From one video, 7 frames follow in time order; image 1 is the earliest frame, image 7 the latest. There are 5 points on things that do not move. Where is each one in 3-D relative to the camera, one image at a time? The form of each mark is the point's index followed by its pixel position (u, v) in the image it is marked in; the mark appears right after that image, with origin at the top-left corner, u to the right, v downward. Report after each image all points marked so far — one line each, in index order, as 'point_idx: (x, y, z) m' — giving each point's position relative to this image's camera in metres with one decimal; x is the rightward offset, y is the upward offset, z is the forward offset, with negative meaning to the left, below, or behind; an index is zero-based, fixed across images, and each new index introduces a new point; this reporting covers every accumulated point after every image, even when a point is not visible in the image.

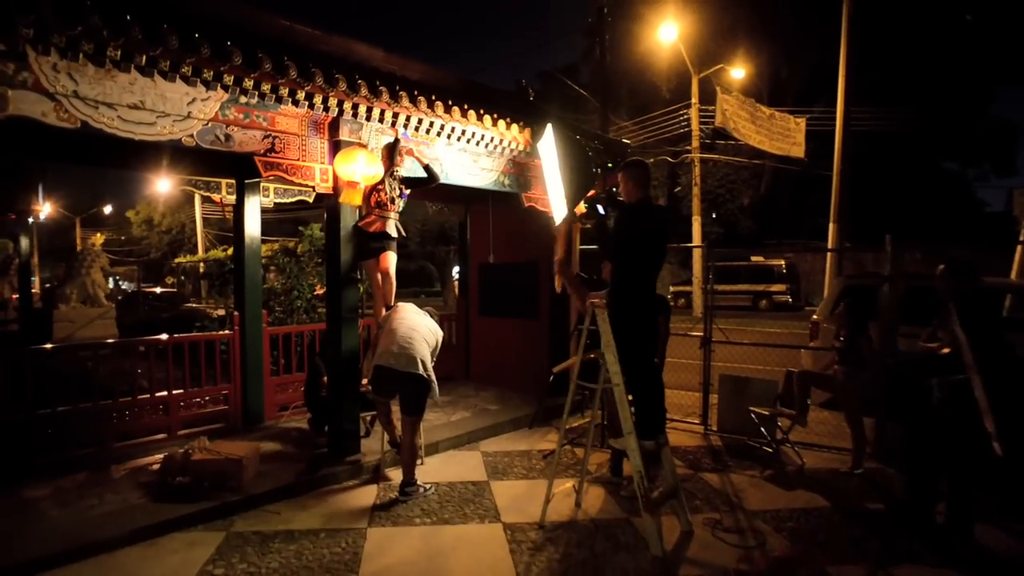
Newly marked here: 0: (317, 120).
0: (-1.5, +1.3, +5.3) m
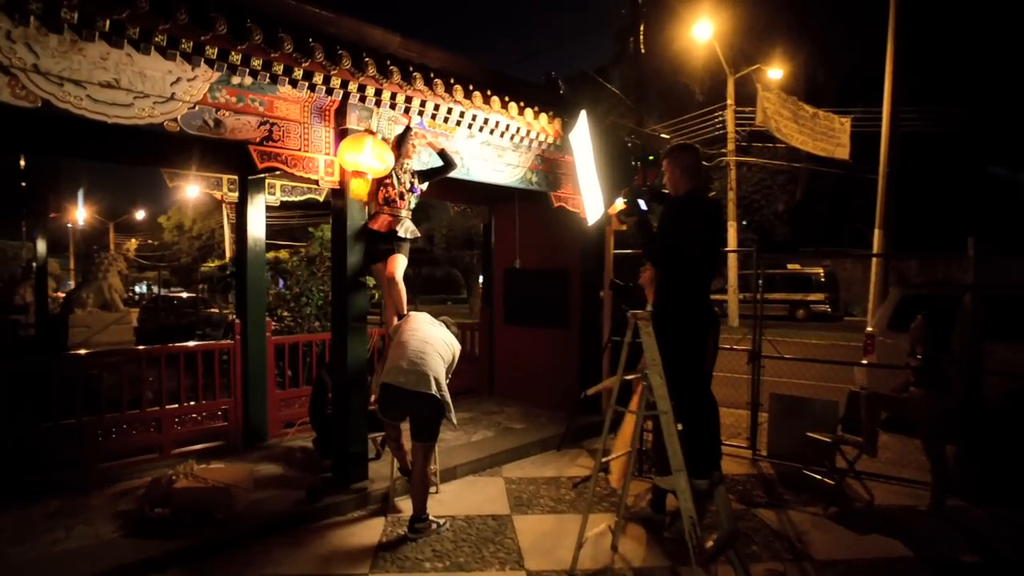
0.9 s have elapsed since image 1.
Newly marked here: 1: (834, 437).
0: (-1.3, +1.3, +4.8) m
1: (+2.6, -1.2, +5.4) m
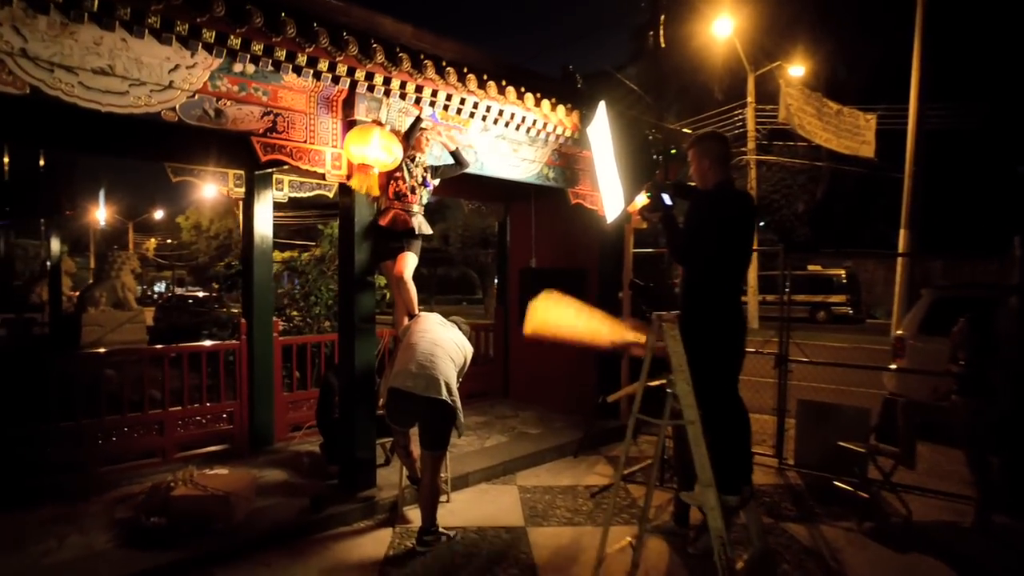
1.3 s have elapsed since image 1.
0: (-1.2, +1.3, +4.5) m
1: (+2.7, -1.2, +5.1) m
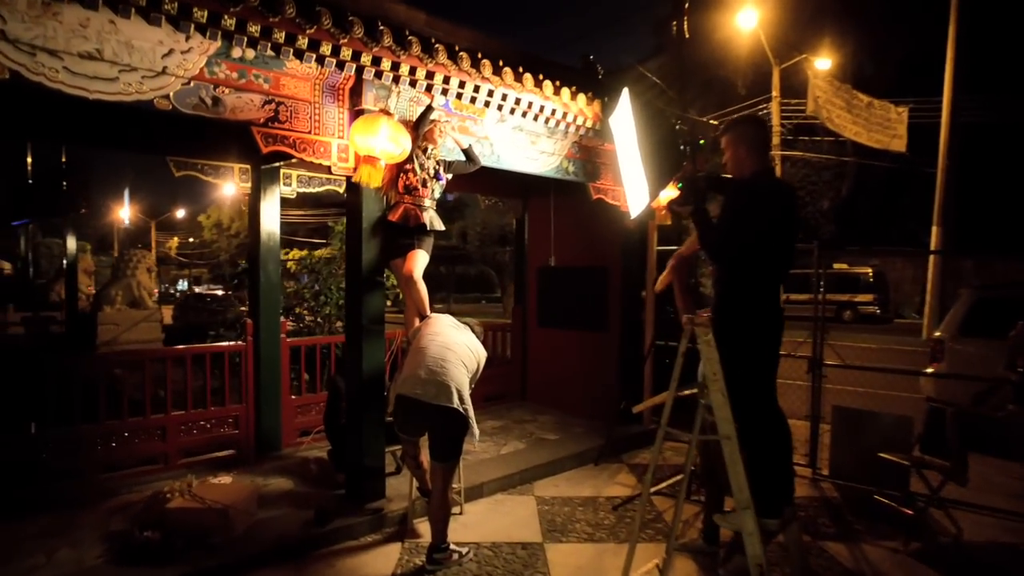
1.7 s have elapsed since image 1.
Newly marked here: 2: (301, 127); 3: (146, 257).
0: (-1.1, +1.3, +4.3) m
1: (+2.8, -1.2, +4.8) m
2: (-1.3, +1.0, +4.2) m
3: (-7.0, +0.6, +12.8) m
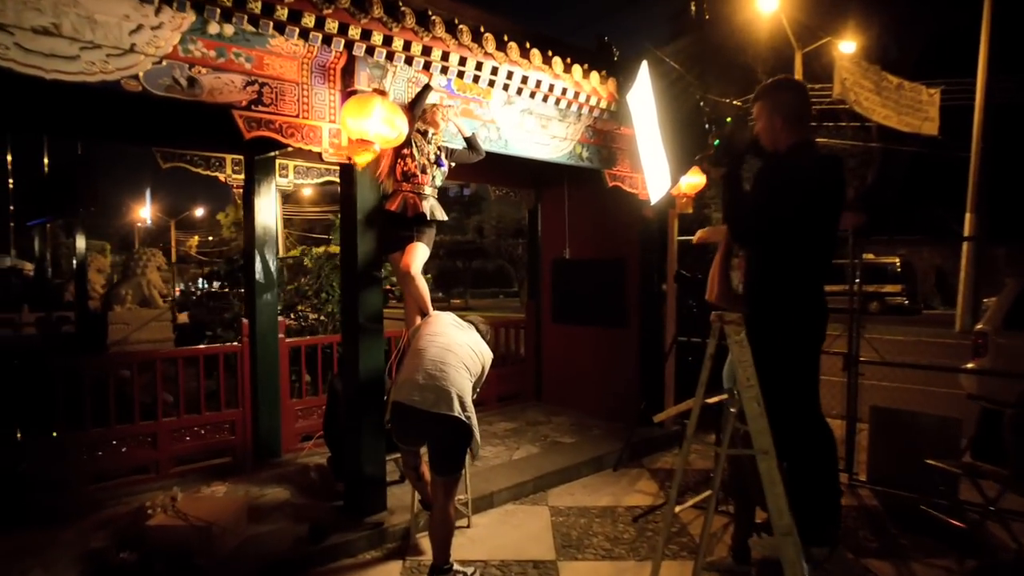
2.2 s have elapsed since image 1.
0: (-1.1, +1.3, +3.9) m
1: (+2.9, -1.1, +4.3) m
2: (-1.3, +1.0, +3.8) m
3: (-6.7, +0.6, +12.6) m
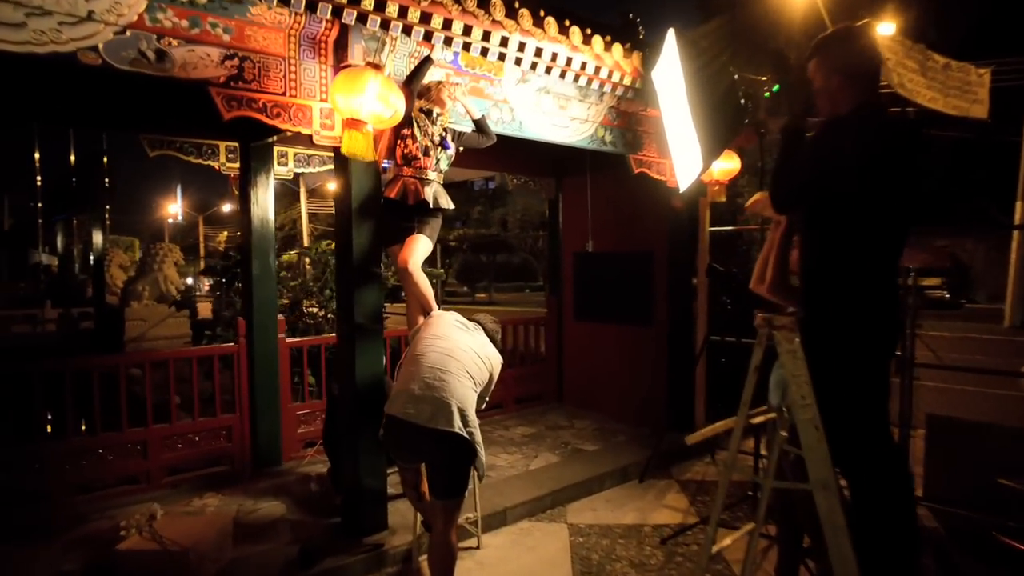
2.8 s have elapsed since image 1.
0: (-1.0, +1.3, +3.5) m
1: (+3.0, -1.1, +3.8) m
2: (-1.2, +1.0, +3.4) m
3: (-6.3, +0.7, +12.4) m
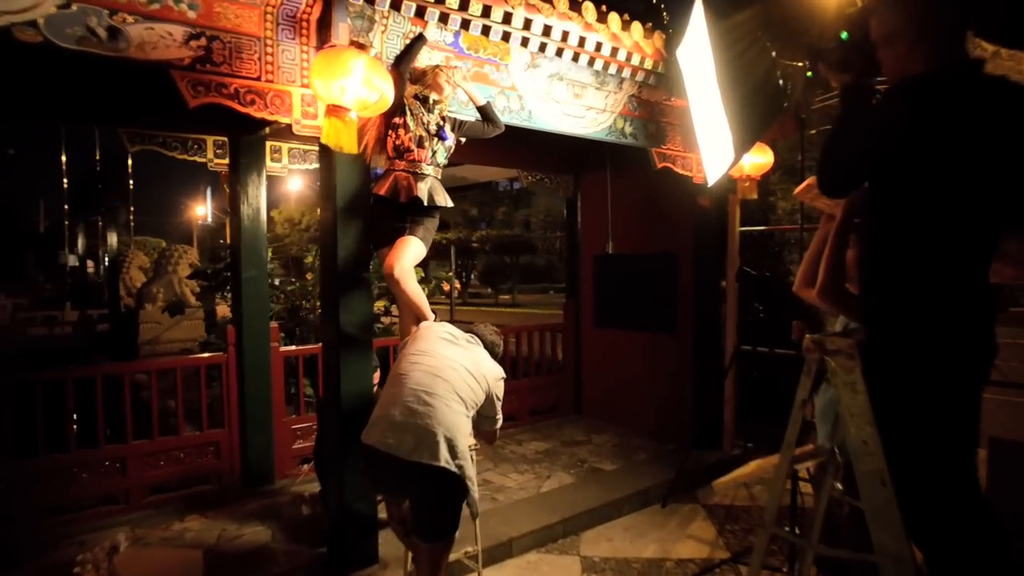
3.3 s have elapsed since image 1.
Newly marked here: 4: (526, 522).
0: (-1.0, +1.3, +3.1) m
1: (+3.0, -1.1, +3.2) m
2: (-1.2, +1.0, +3.1) m
3: (-5.9, +0.6, +12.2) m
4: (+0.1, -1.4, +4.1) m
